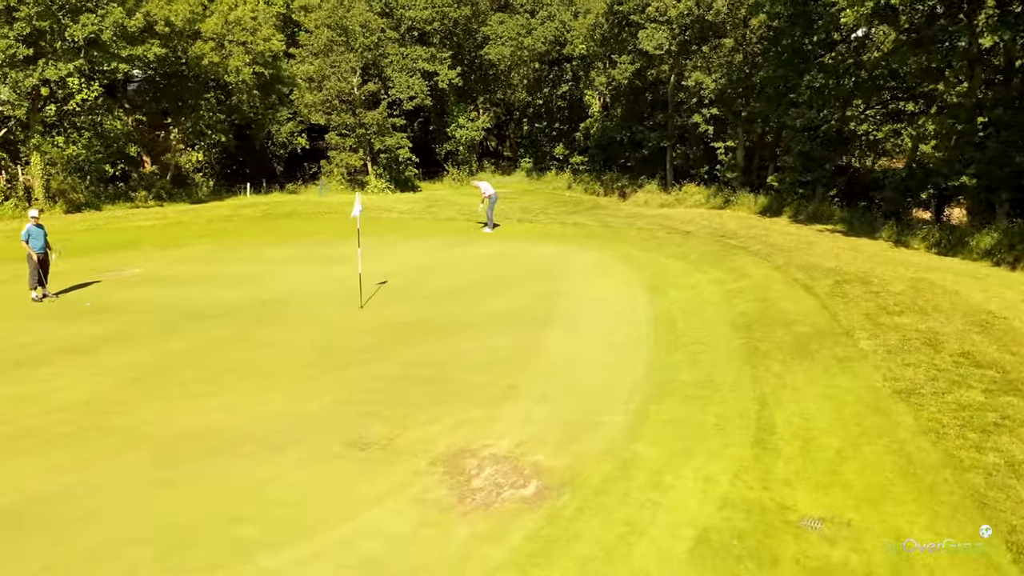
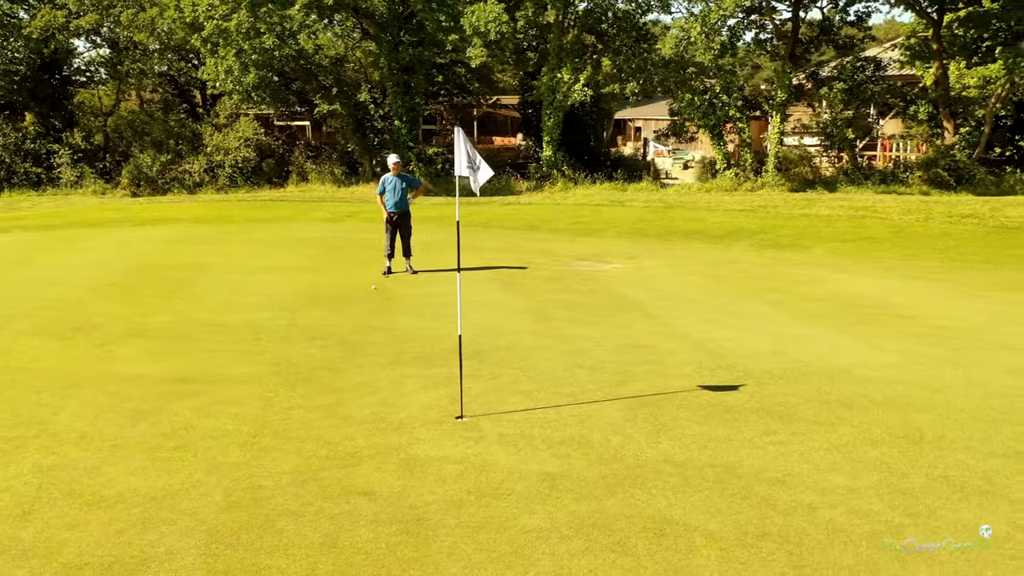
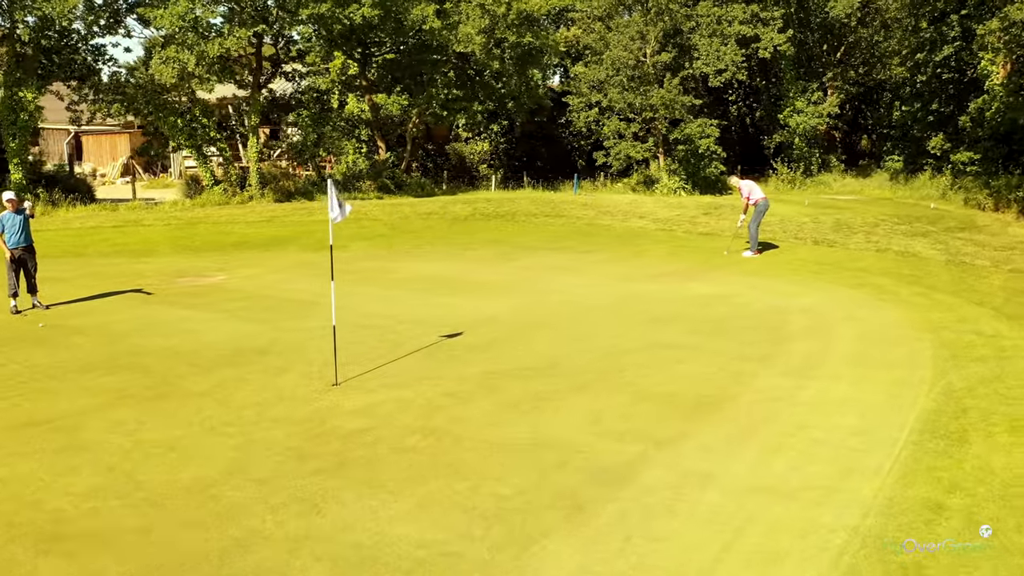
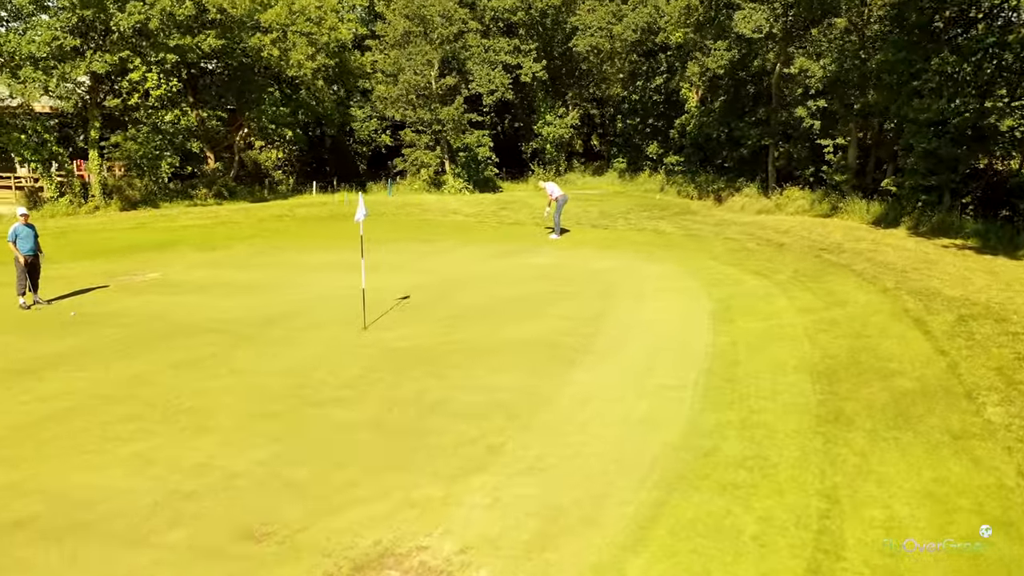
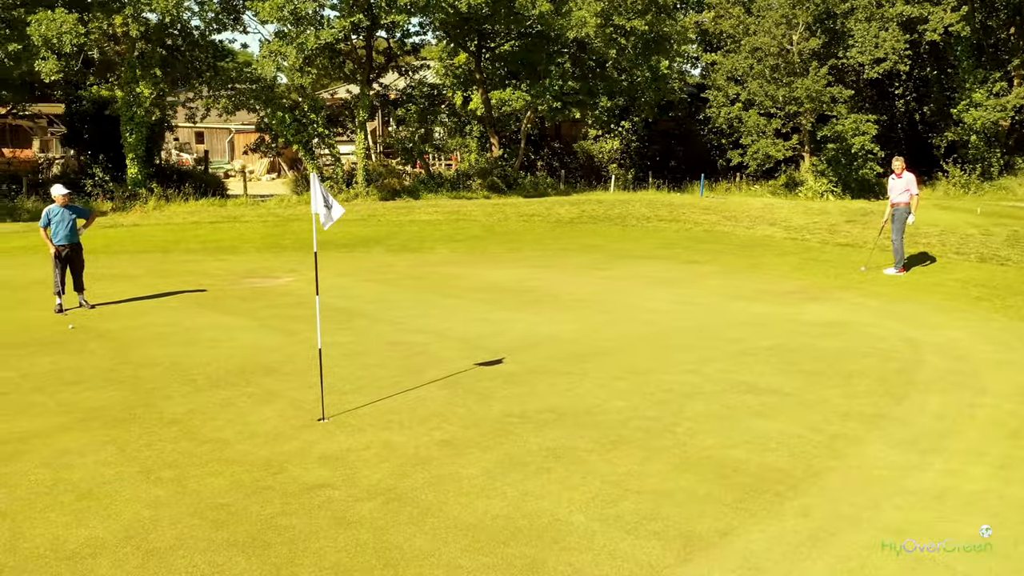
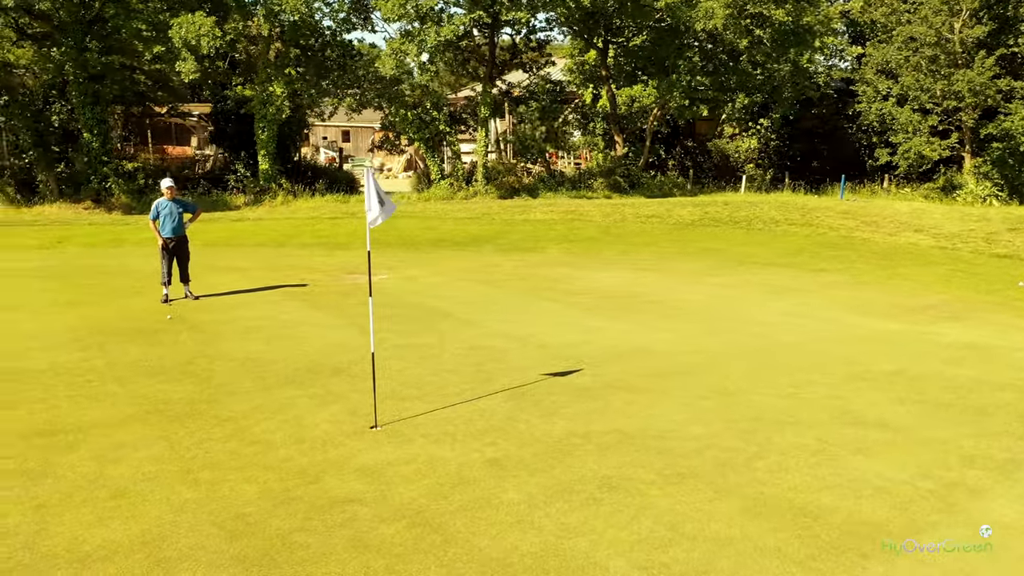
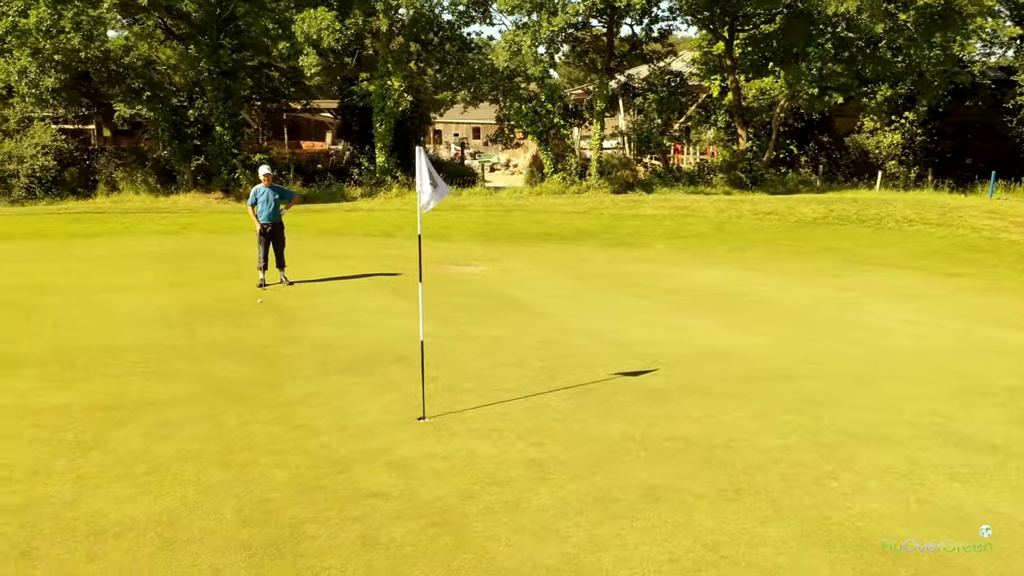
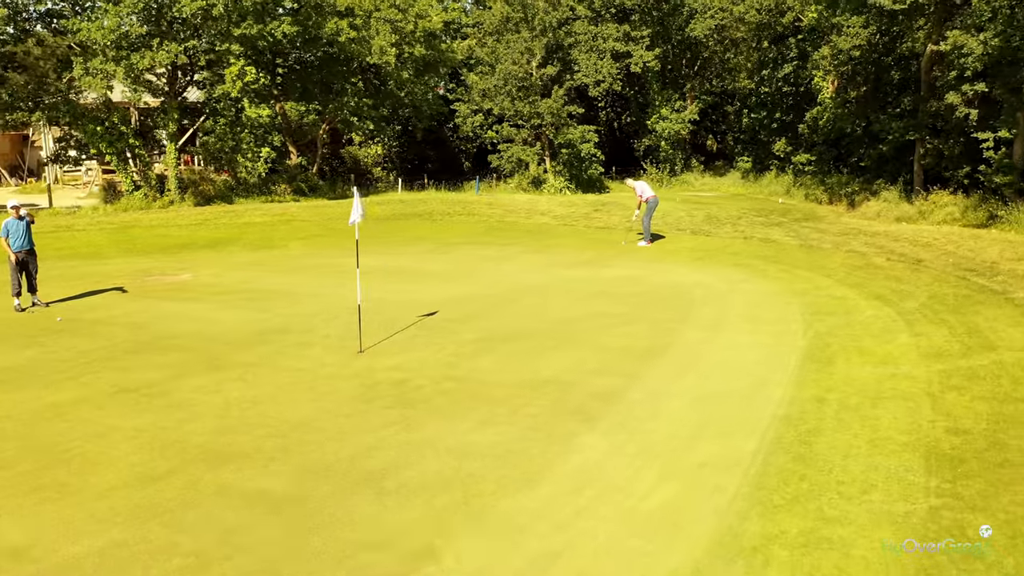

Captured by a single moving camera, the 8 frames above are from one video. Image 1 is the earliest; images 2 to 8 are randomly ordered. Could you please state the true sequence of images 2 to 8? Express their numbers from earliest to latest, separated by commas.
4, 8, 3, 5, 6, 7, 2
